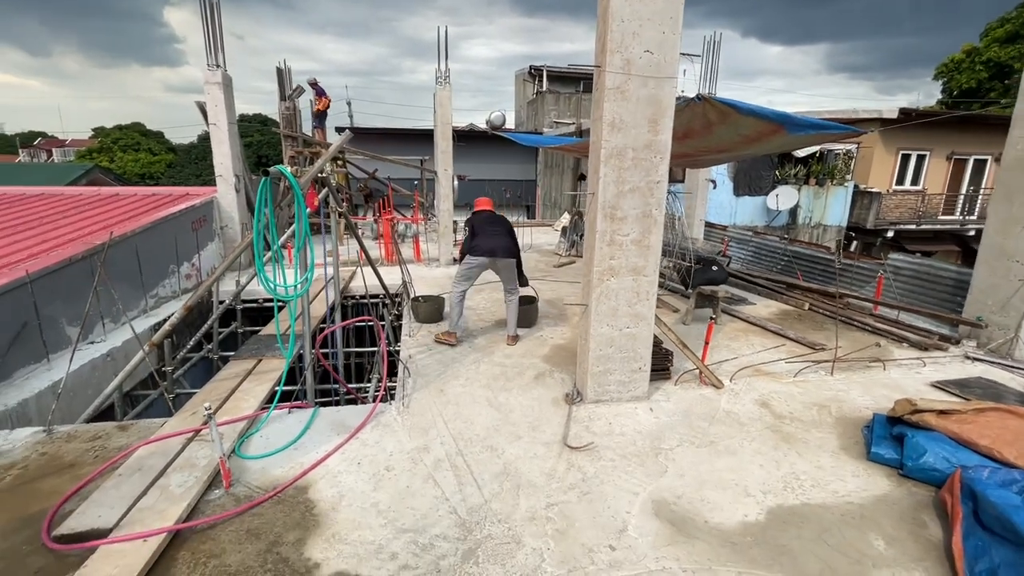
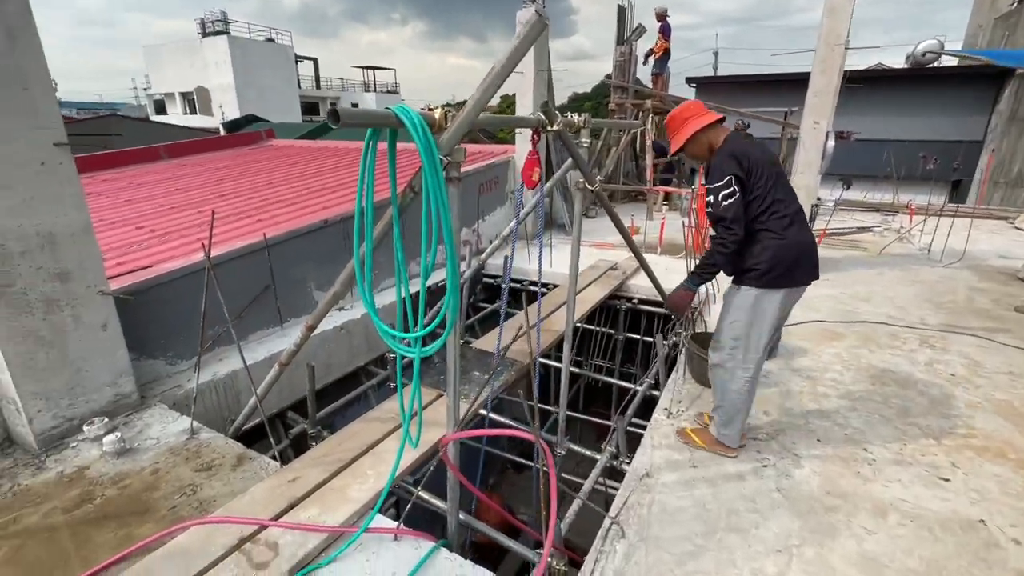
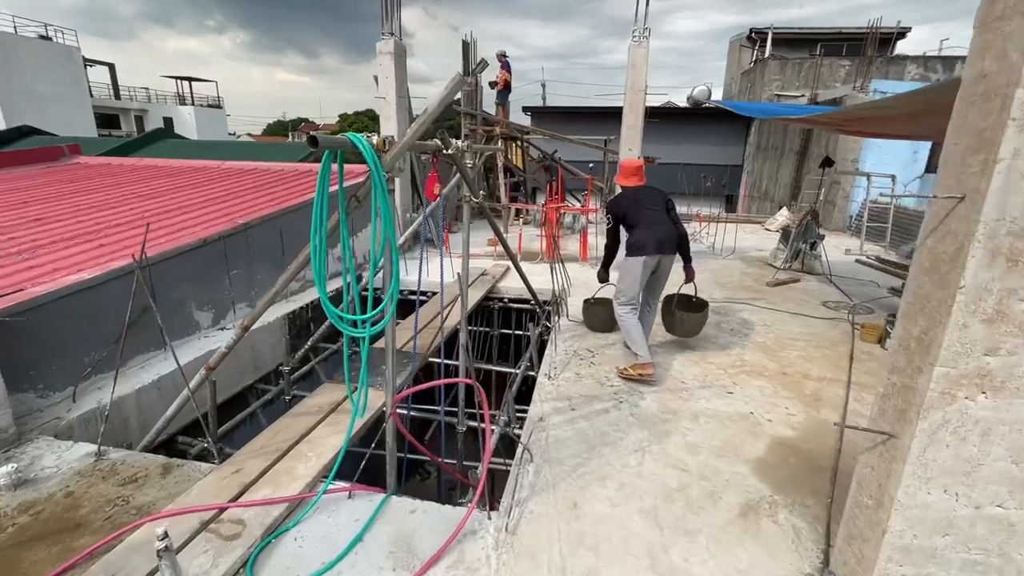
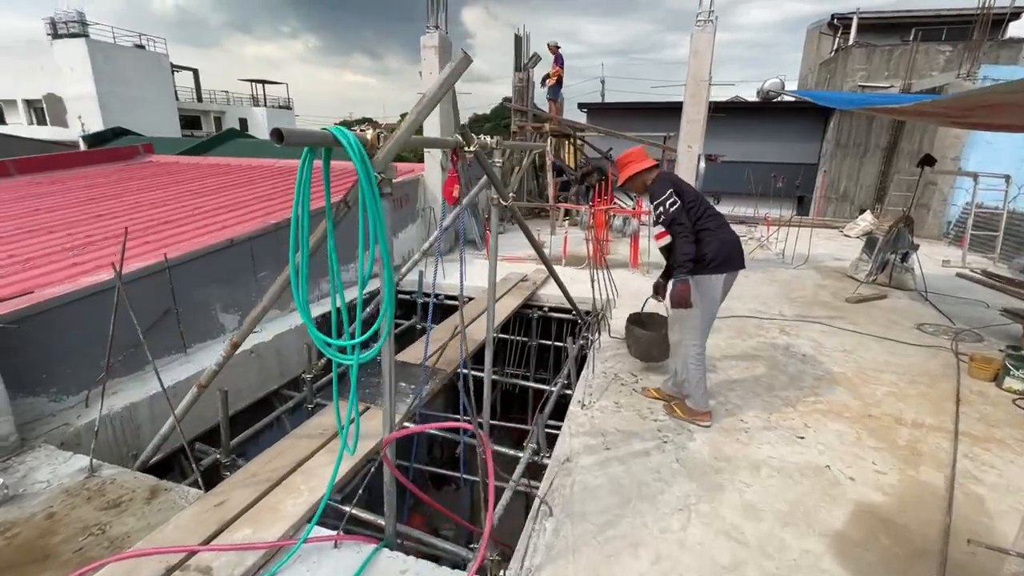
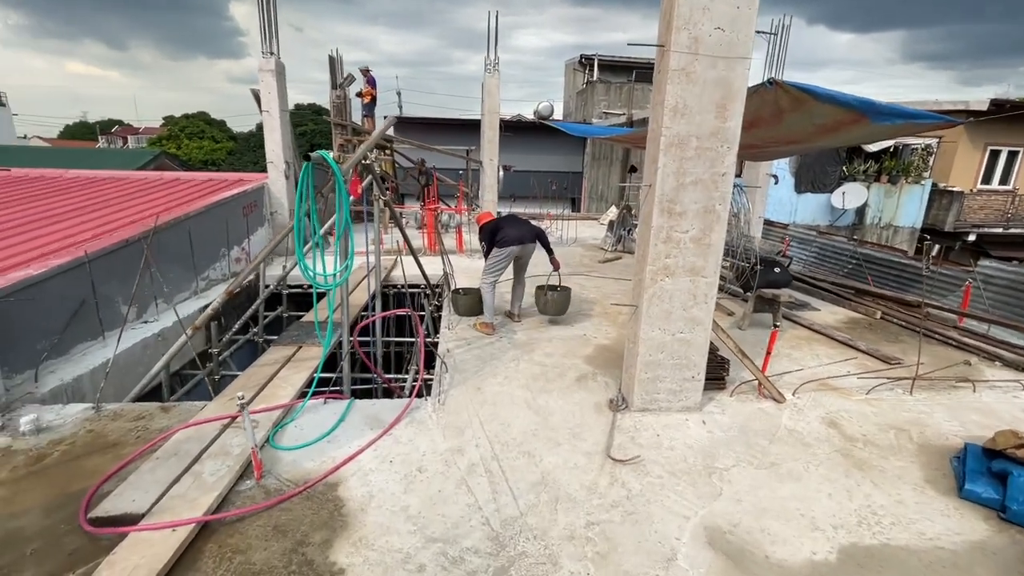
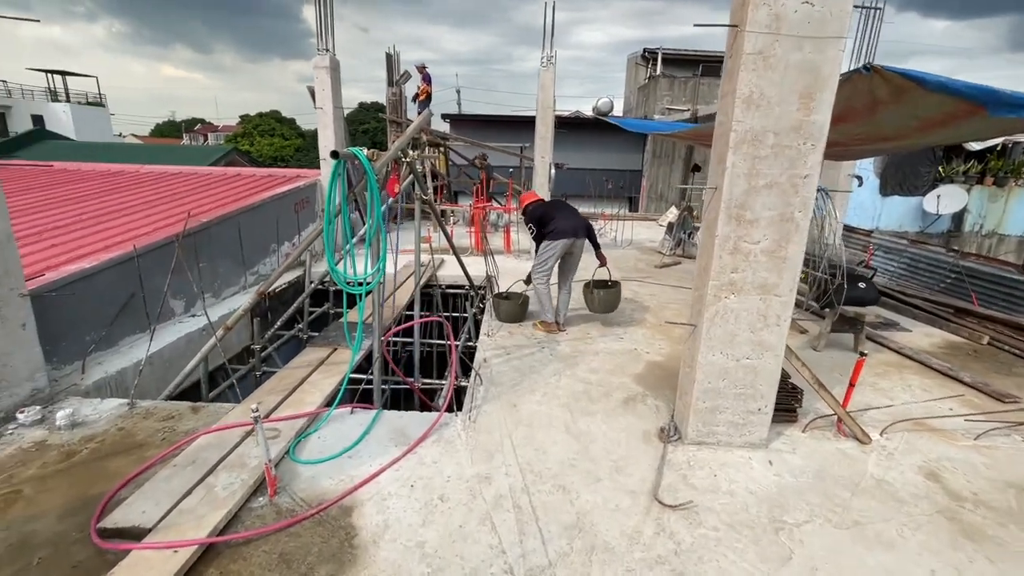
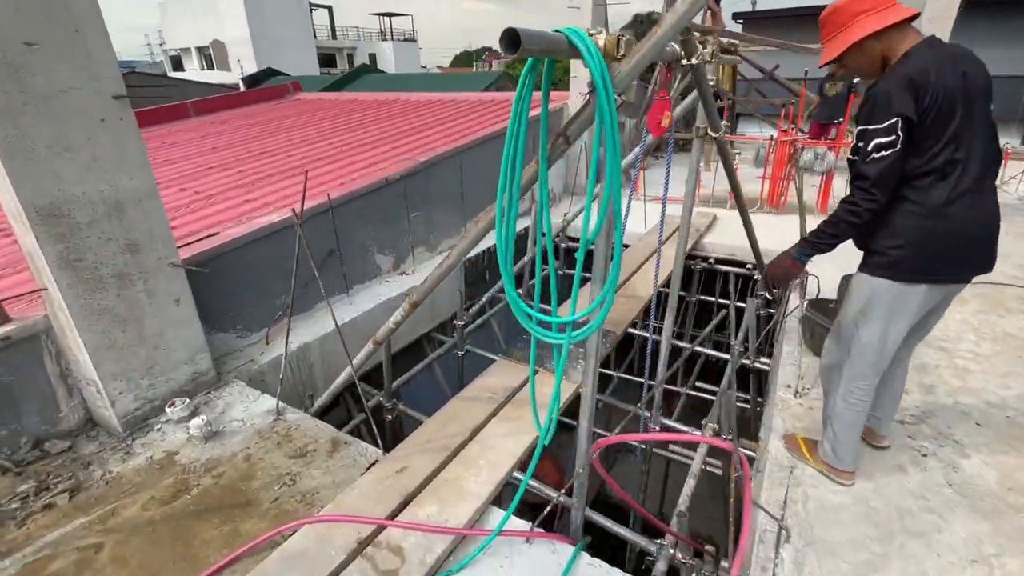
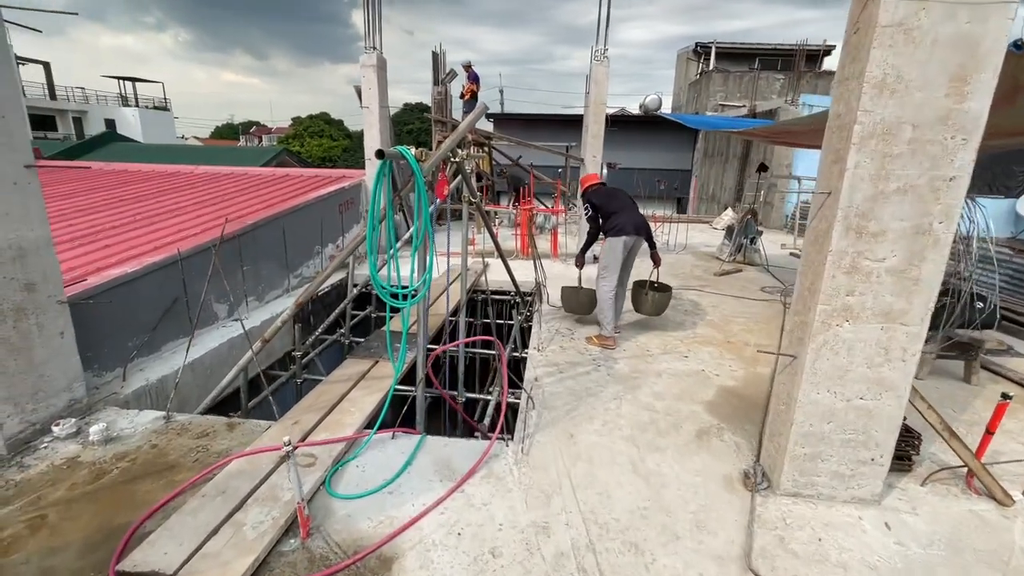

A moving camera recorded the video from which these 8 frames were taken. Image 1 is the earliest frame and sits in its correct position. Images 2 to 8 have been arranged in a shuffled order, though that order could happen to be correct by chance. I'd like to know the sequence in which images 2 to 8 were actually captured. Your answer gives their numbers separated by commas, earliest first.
5, 6, 8, 3, 4, 2, 7
